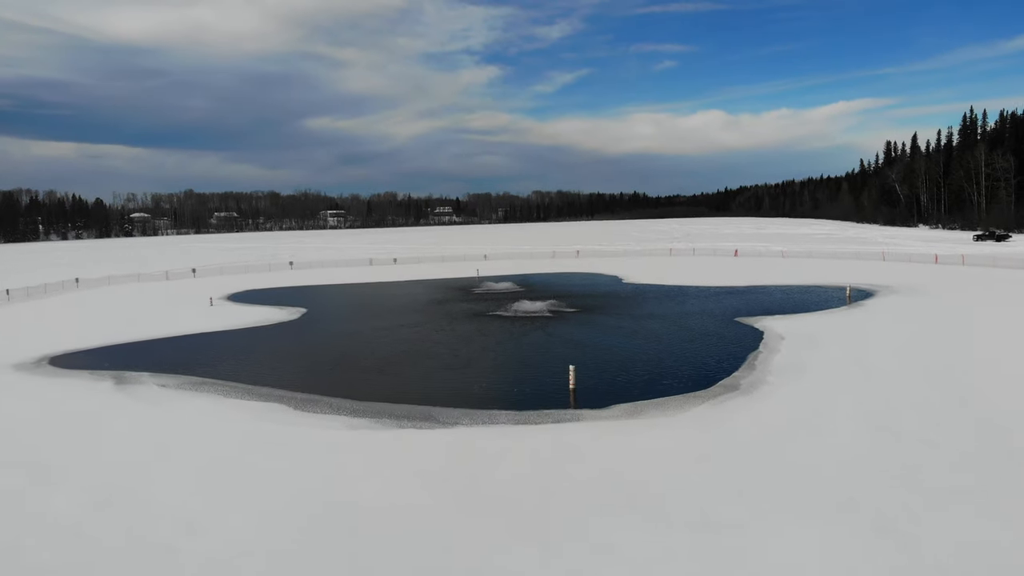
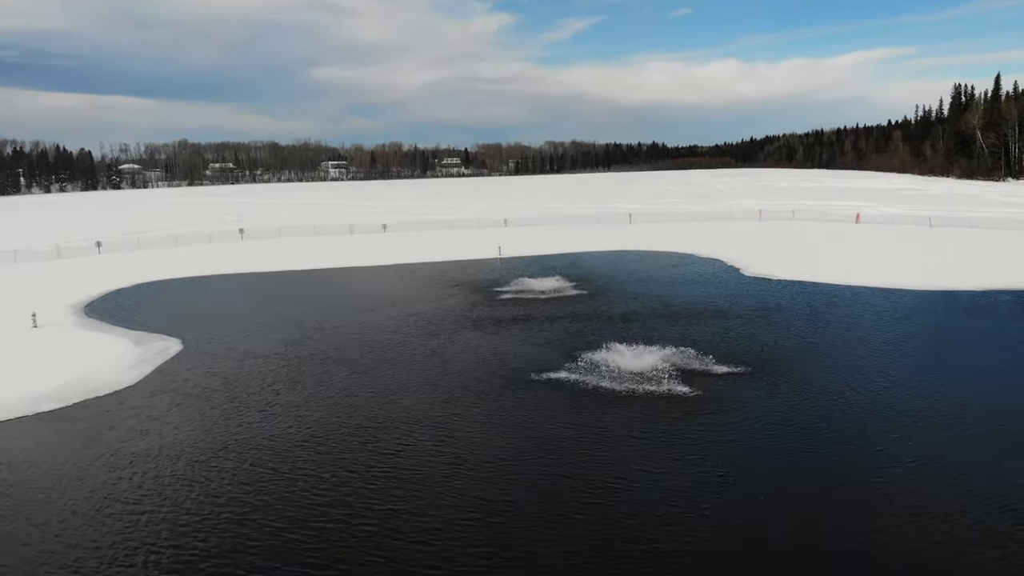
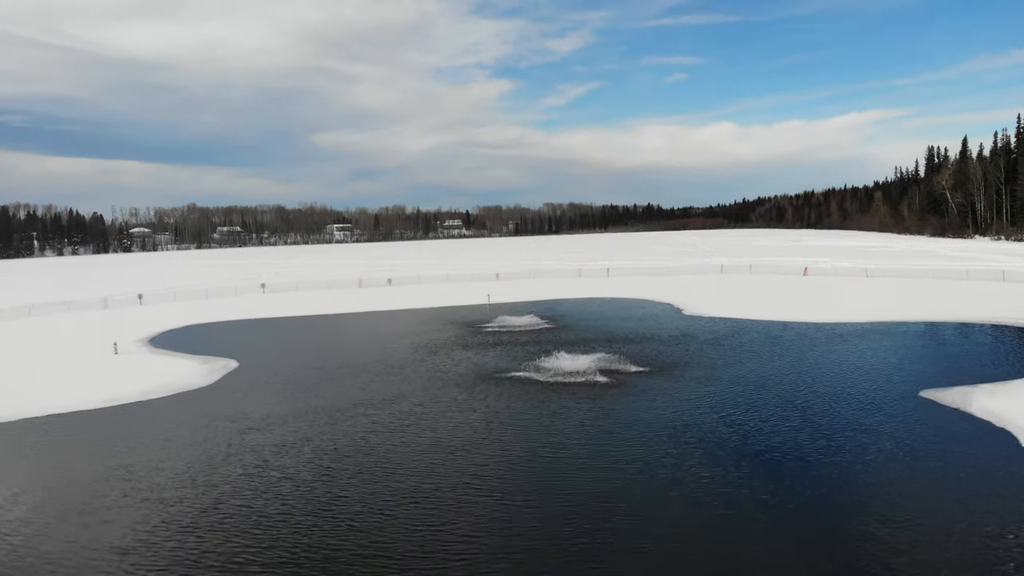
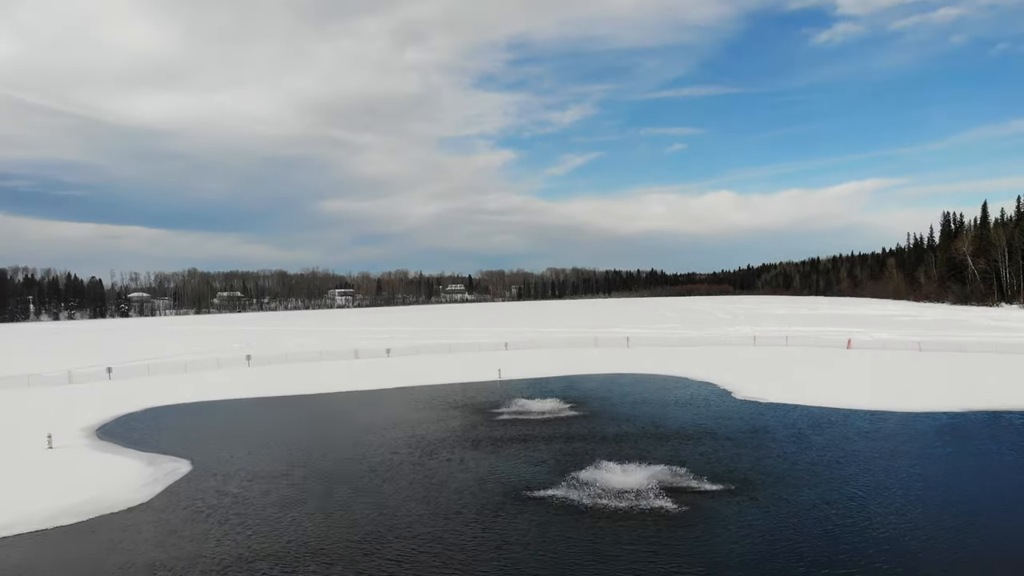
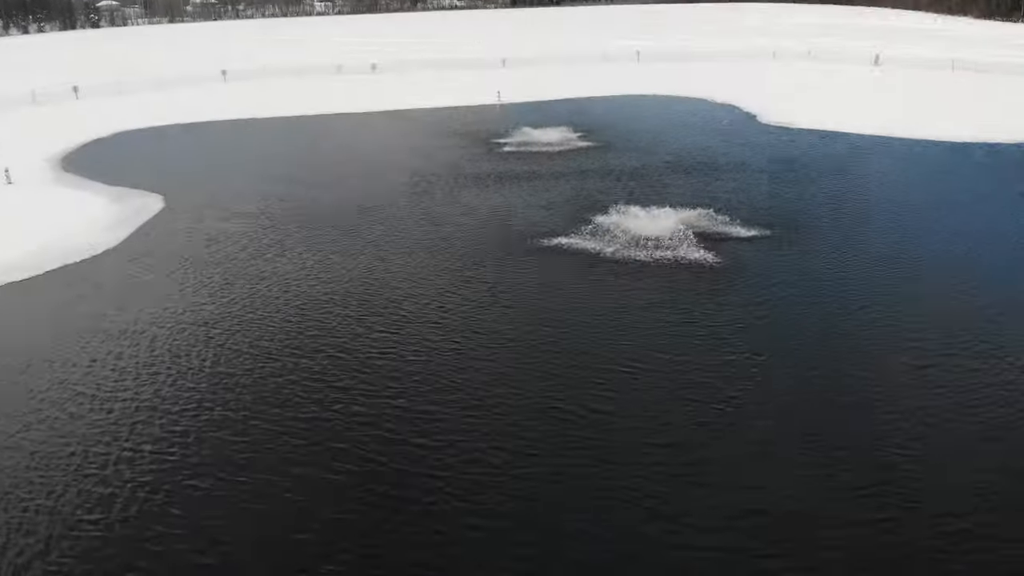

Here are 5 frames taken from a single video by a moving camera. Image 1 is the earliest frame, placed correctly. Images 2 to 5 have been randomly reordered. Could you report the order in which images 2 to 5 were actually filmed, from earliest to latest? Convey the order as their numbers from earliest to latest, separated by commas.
3, 4, 2, 5
